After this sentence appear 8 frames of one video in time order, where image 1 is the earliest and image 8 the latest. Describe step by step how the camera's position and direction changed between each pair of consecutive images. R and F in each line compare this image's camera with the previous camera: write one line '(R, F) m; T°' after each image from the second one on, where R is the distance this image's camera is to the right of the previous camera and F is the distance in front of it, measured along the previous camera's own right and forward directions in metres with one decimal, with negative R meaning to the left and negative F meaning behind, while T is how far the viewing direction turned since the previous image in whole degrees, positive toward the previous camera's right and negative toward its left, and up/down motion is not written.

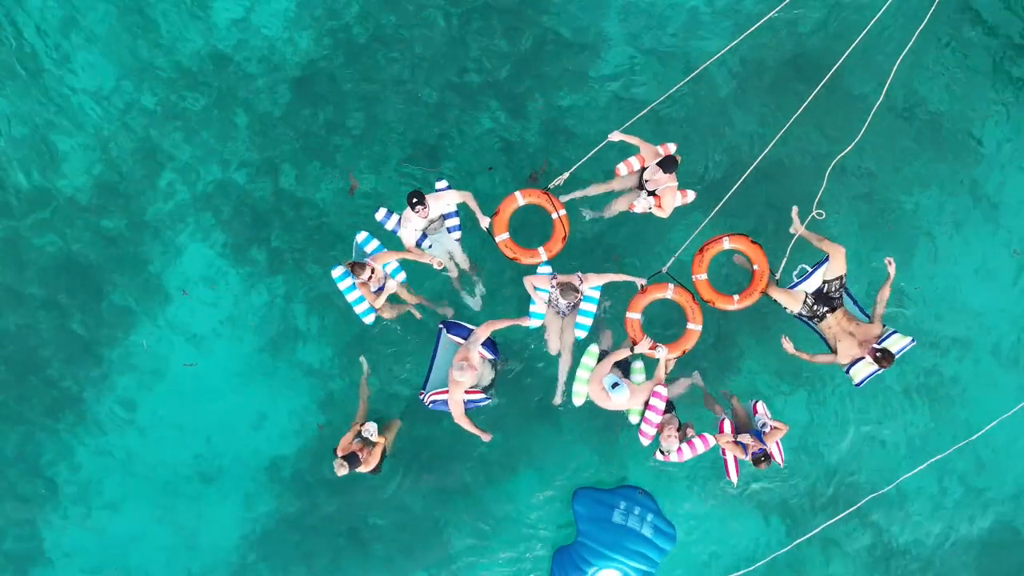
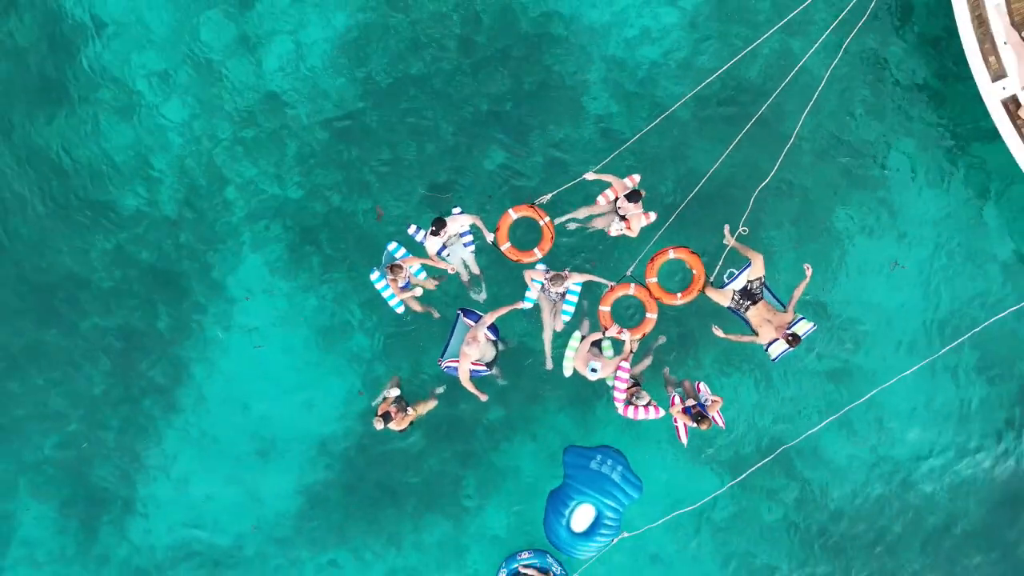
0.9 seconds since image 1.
(-0.7, -0.9) m; +7°
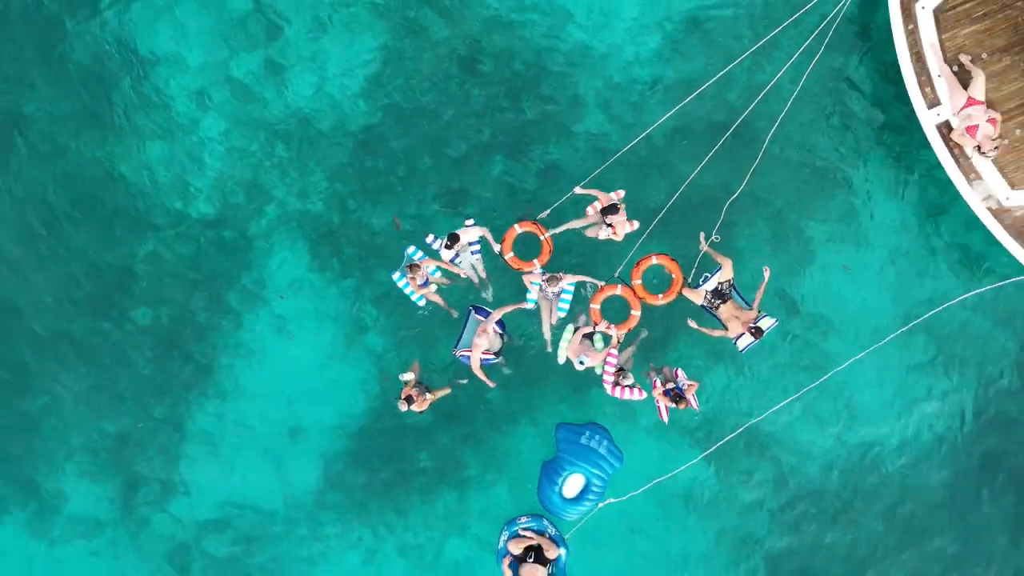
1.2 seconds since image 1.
(0.0, -1.1) m; 0°
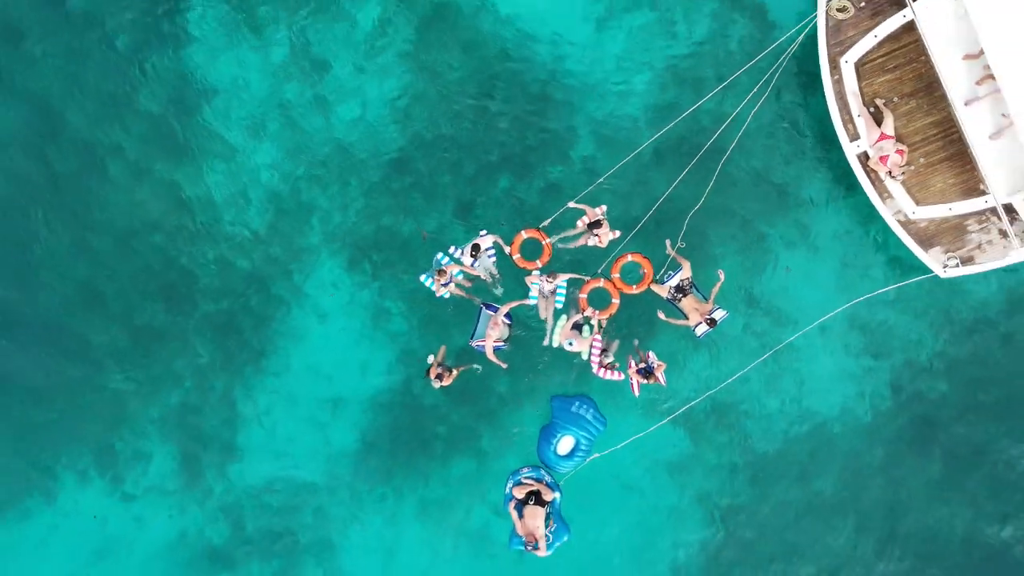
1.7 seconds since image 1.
(-0.1, -2.0) m; 0°
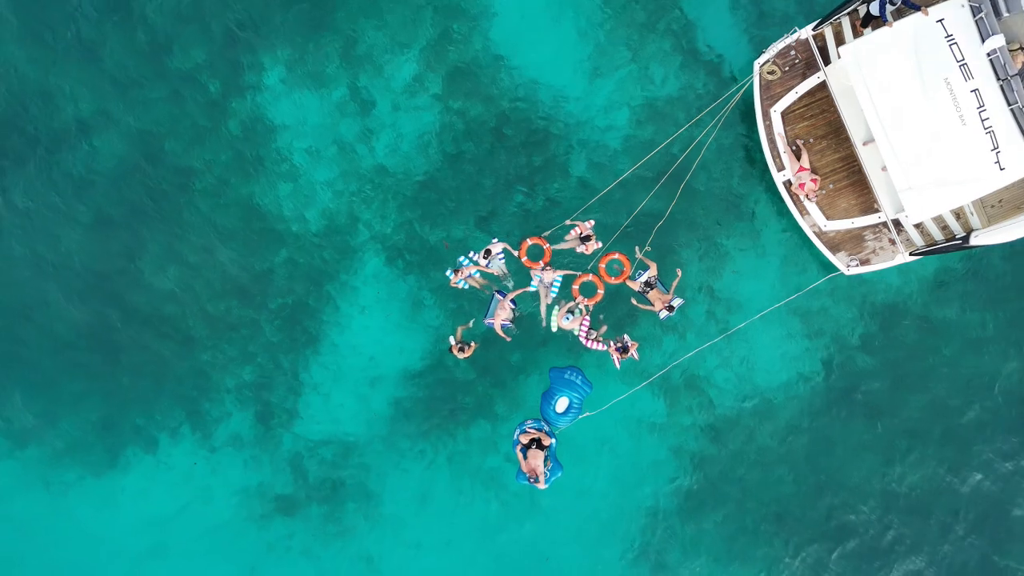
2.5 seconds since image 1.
(-0.3, -3.1) m; 0°
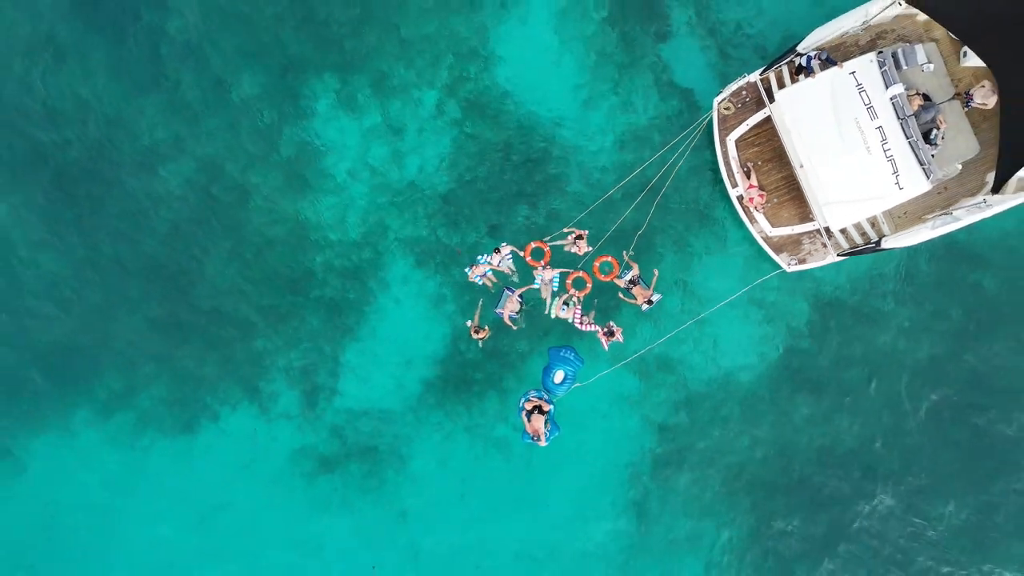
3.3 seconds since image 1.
(-0.4, -3.1) m; 0°
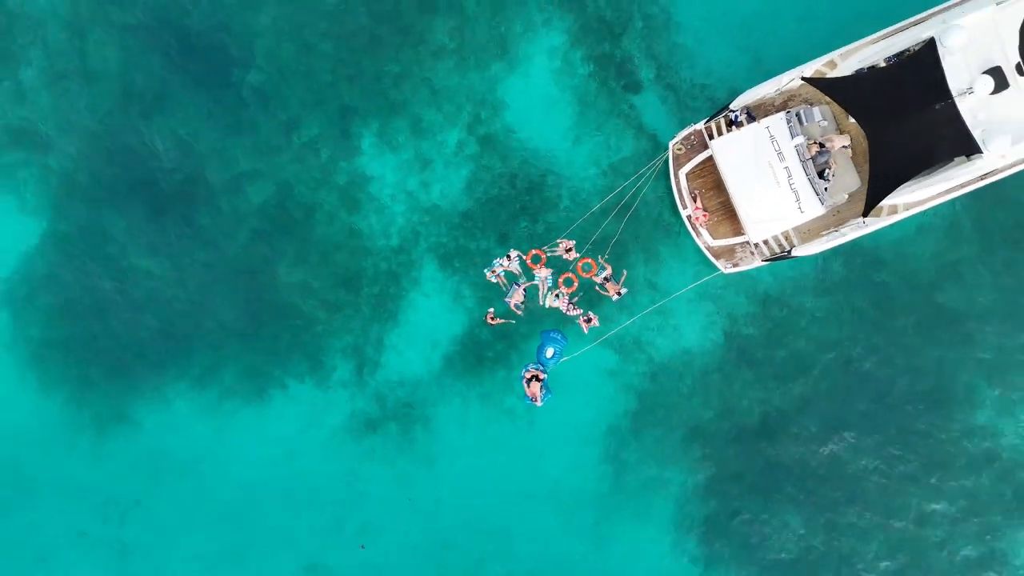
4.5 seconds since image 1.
(-0.6, -5.0) m; +1°
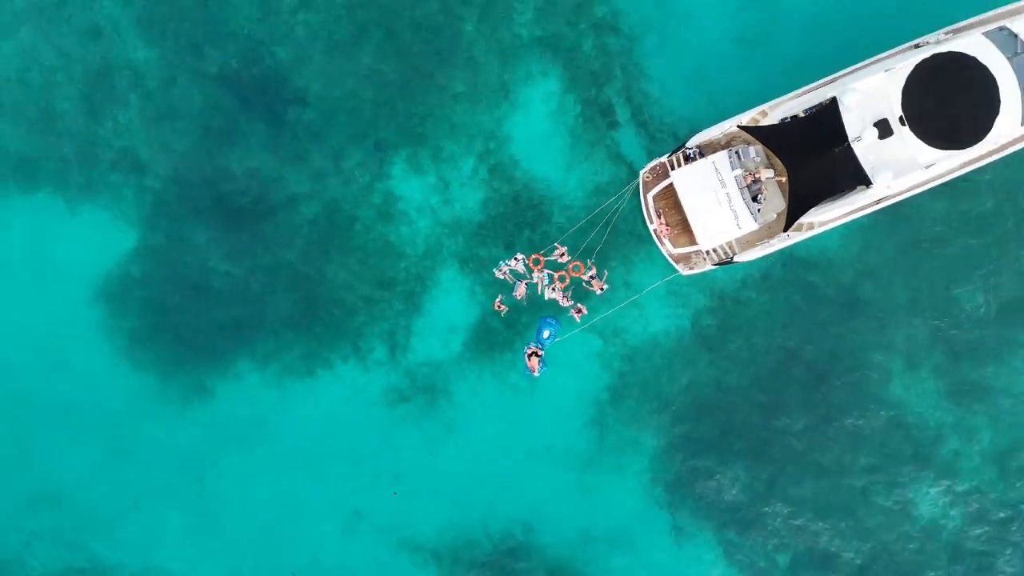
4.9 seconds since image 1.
(-0.9, -5.5) m; +1°
